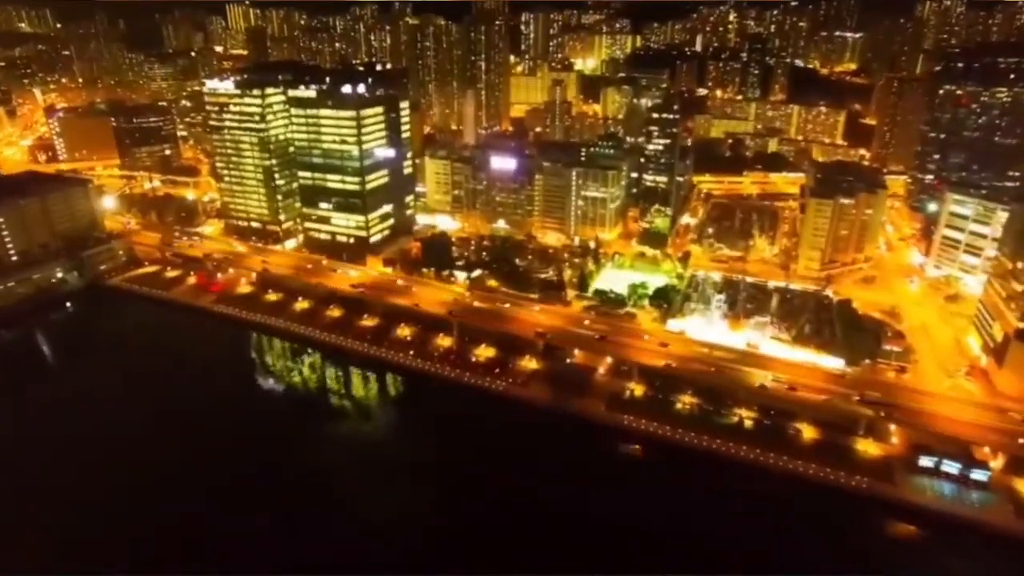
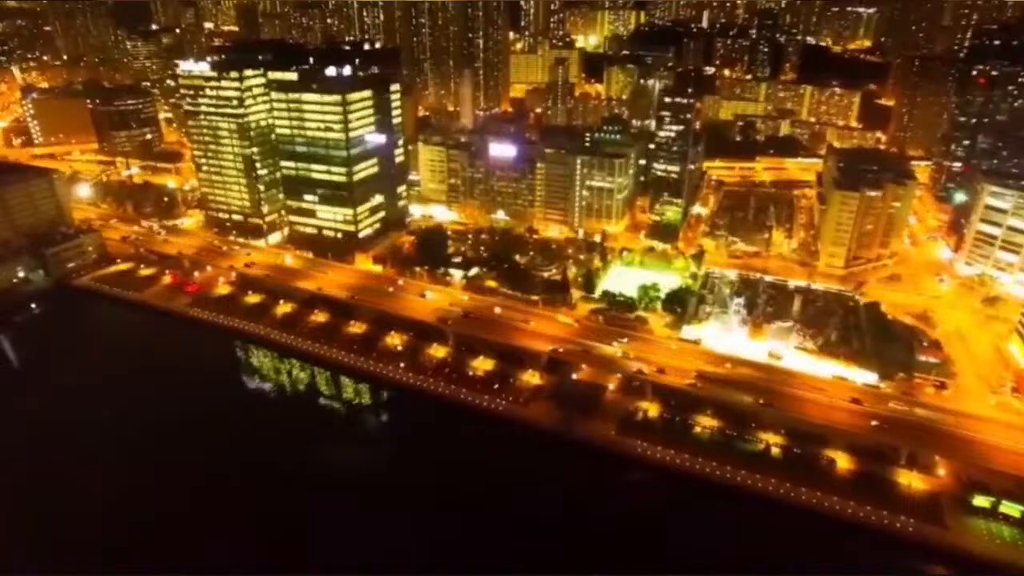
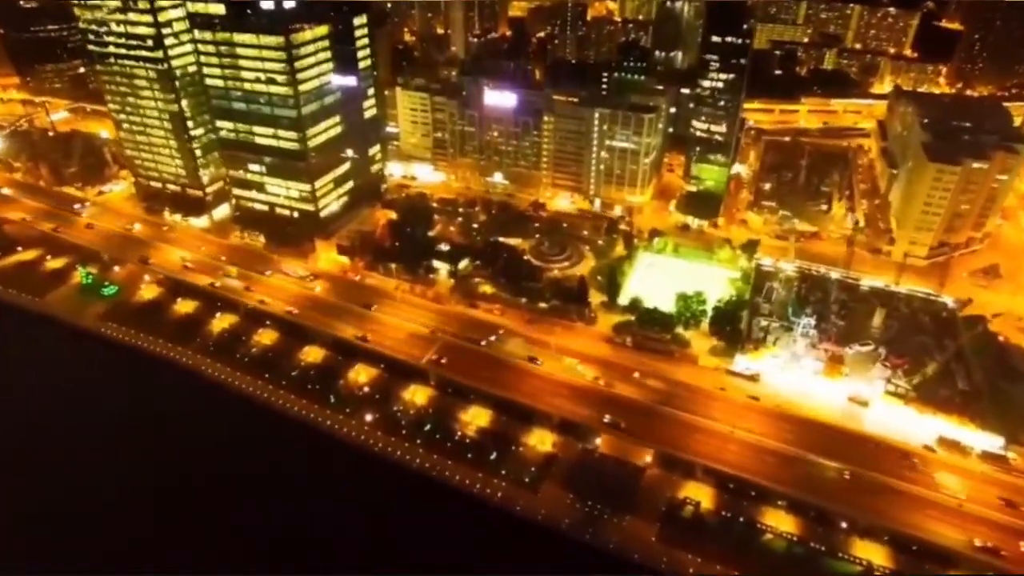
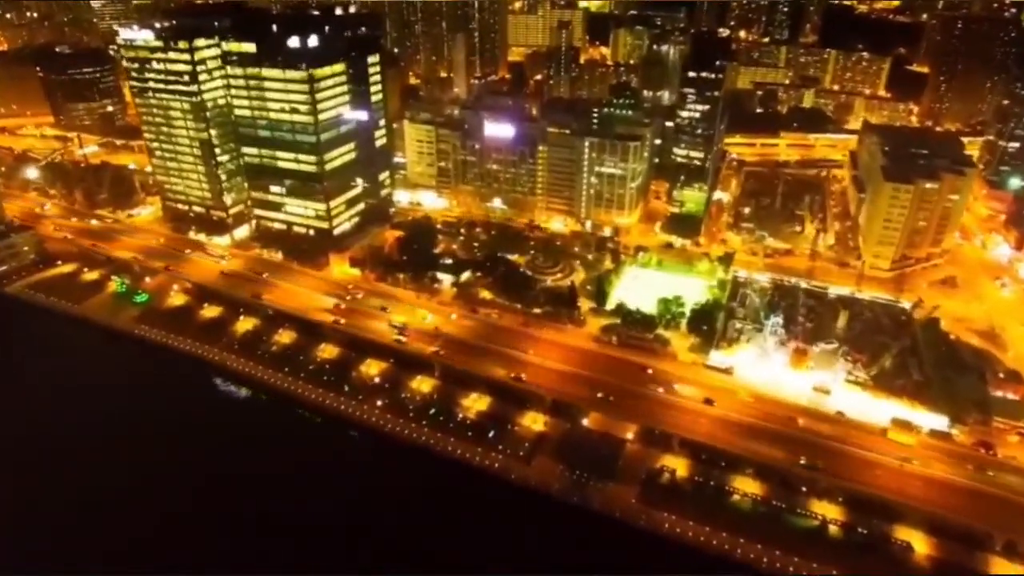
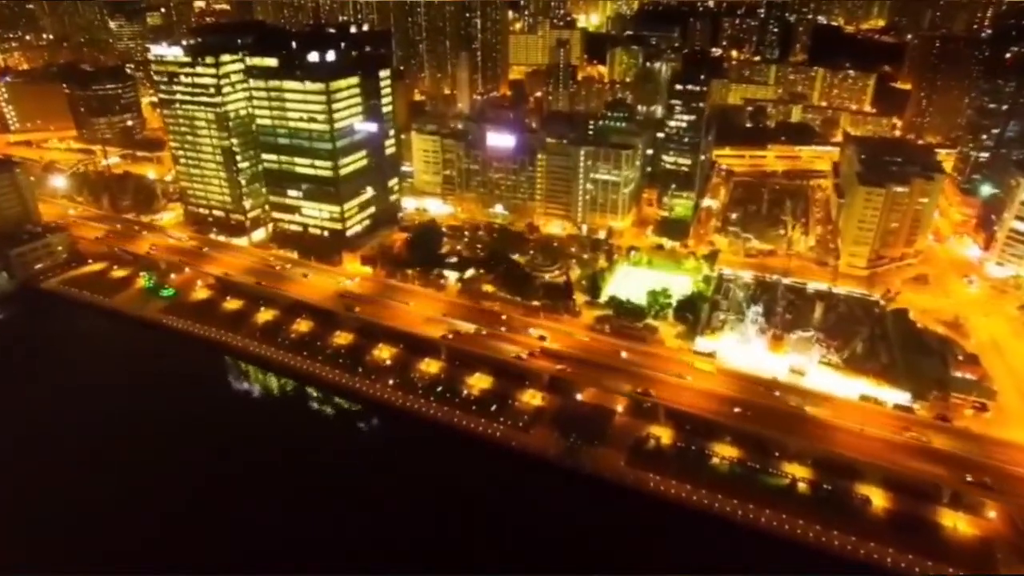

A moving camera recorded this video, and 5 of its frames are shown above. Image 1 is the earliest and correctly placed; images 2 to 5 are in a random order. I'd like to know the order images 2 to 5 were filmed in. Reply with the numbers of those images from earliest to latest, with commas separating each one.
2, 5, 4, 3
